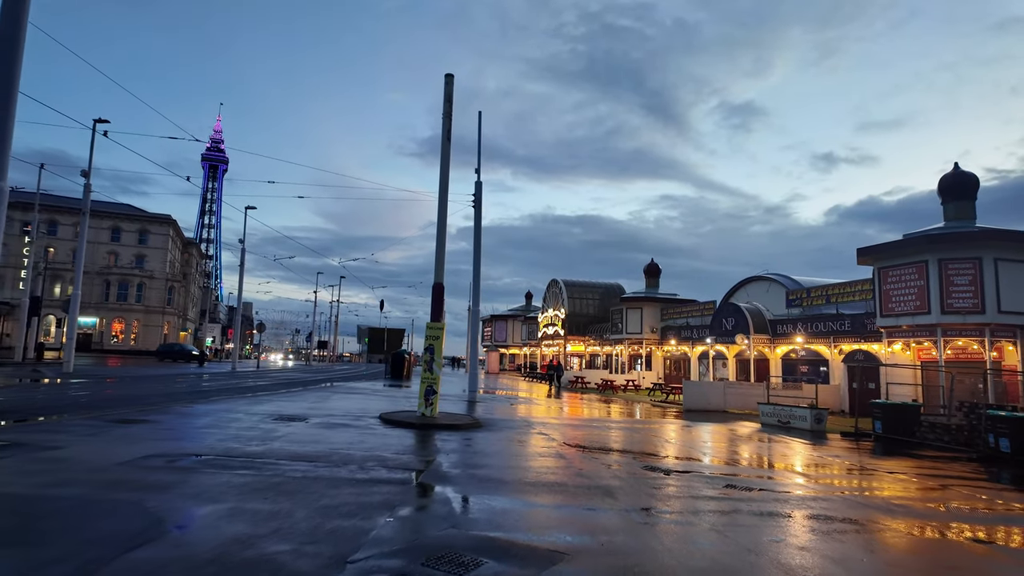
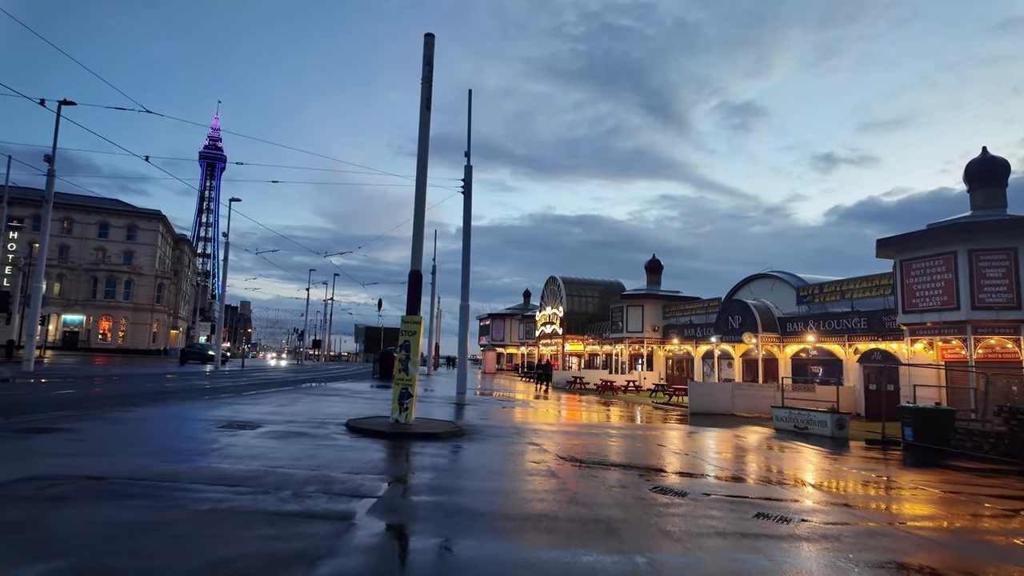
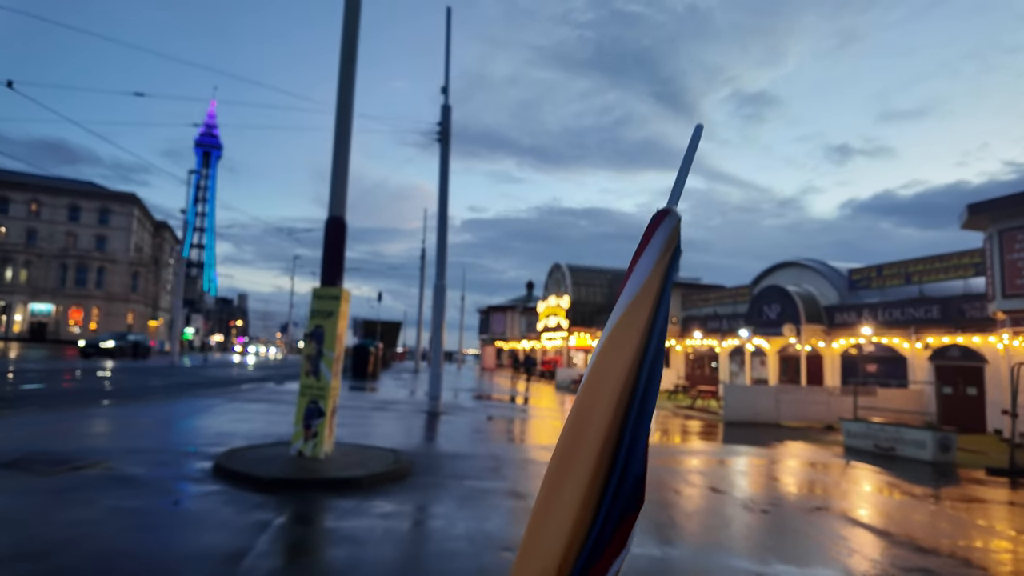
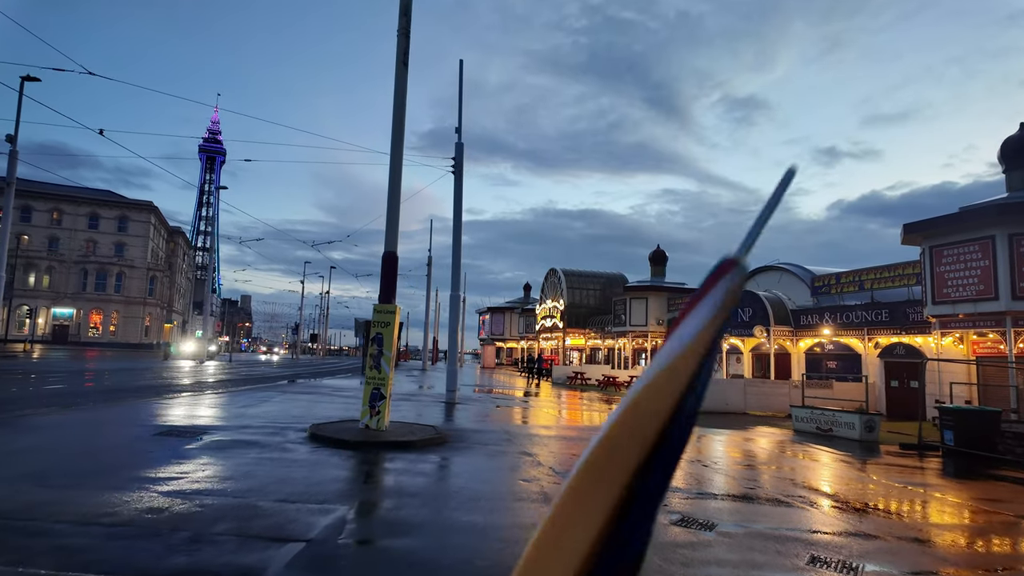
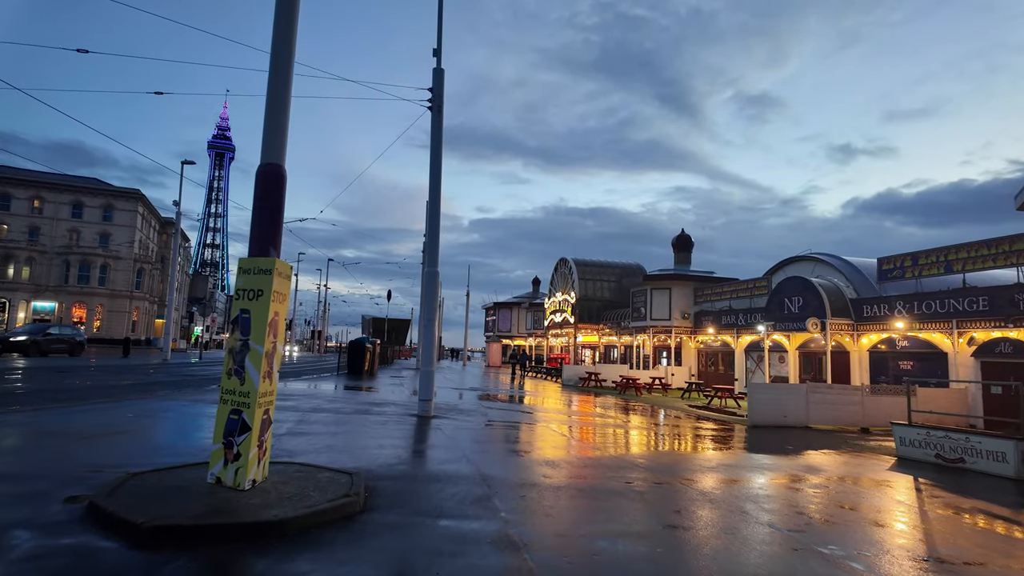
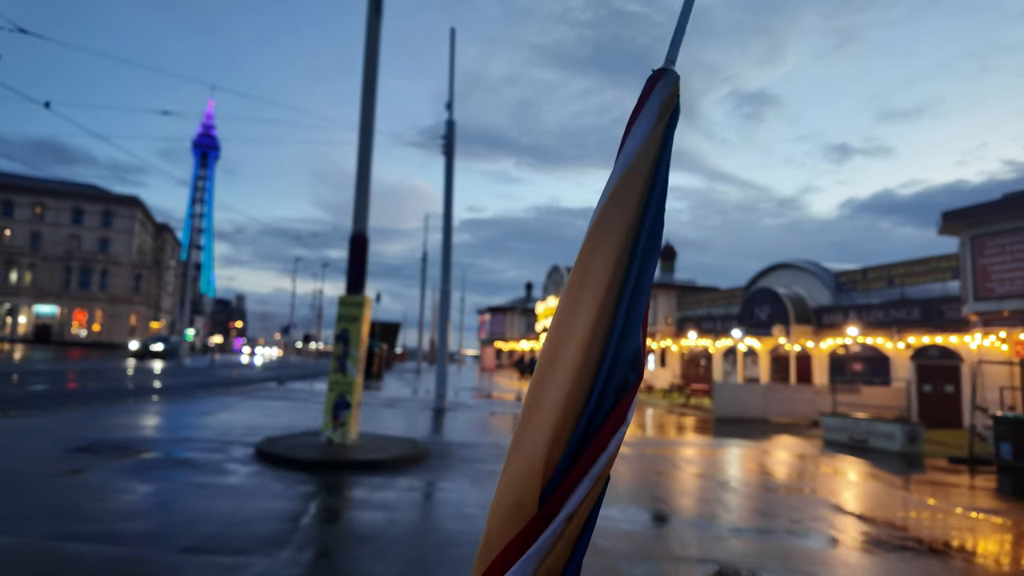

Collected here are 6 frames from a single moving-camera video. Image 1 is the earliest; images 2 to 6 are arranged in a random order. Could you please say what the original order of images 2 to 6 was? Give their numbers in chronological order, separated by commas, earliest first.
2, 4, 6, 3, 5
